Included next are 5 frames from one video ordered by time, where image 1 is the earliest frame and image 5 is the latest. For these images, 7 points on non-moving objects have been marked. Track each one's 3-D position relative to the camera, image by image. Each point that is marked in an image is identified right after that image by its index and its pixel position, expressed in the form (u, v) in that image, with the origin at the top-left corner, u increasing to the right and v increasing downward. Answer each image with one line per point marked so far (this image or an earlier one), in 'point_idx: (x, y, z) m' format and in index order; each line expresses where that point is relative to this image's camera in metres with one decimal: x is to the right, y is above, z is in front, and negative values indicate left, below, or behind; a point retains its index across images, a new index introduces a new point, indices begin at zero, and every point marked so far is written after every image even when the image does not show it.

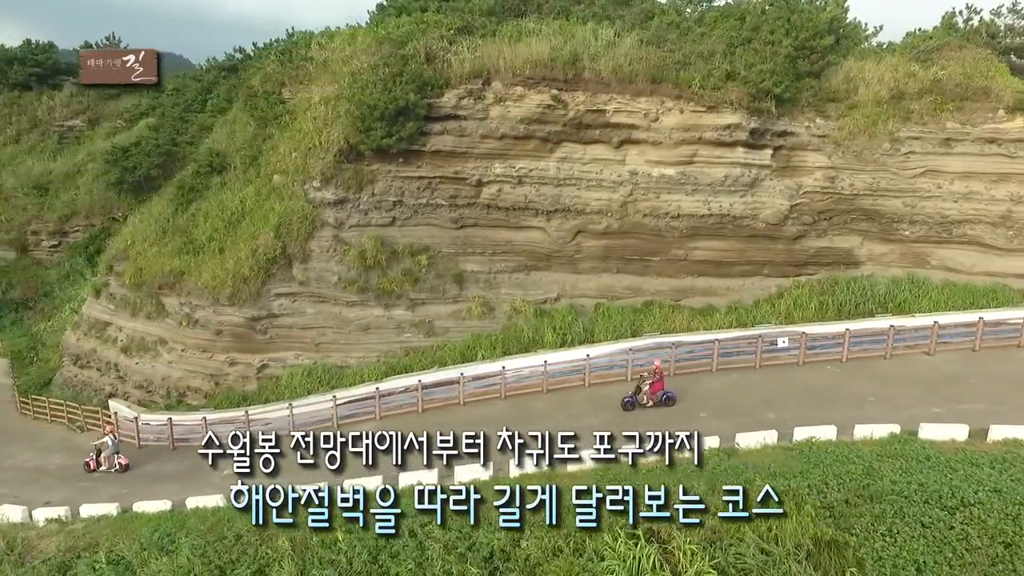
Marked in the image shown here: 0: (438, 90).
0: (-1.5, +4.0, +12.7) m
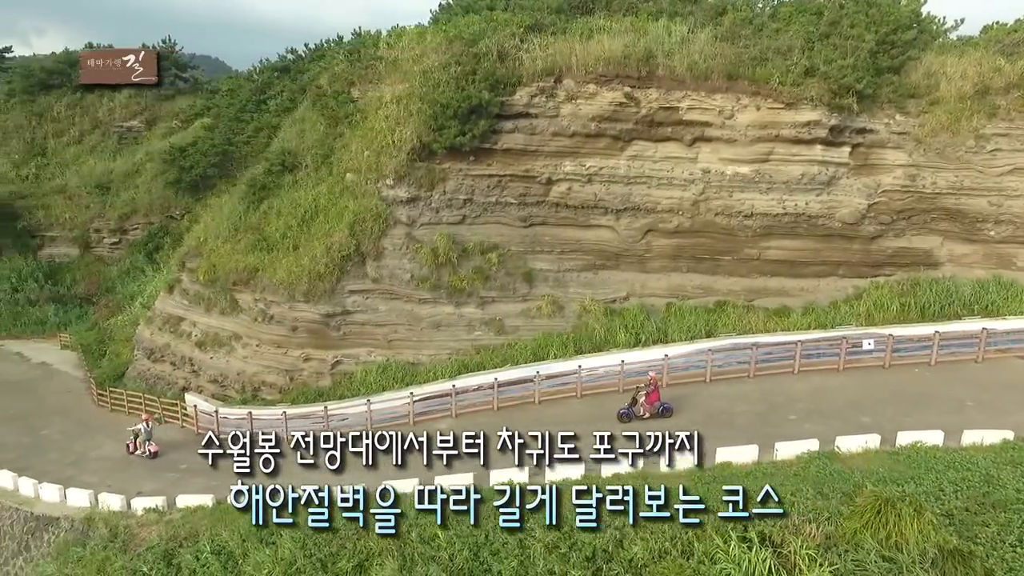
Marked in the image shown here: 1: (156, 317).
0: (0.0, +4.0, +12.7) m
1: (-8.5, -0.7, +15.1) m
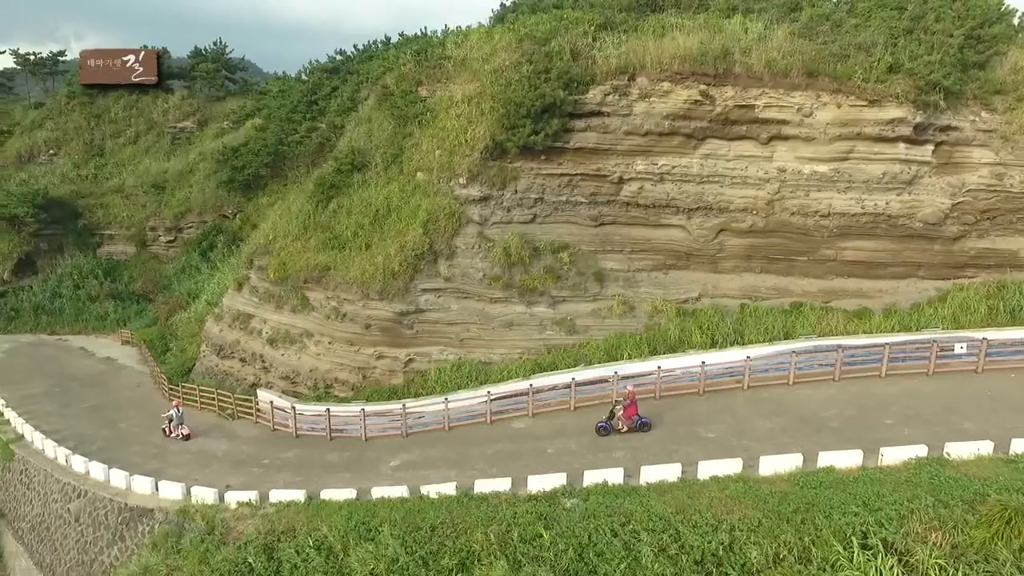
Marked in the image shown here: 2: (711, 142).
0: (+1.5, +4.1, +12.6) m
1: (-7.0, -0.6, +15.3) m
2: (+4.0, +3.0, +12.8) m
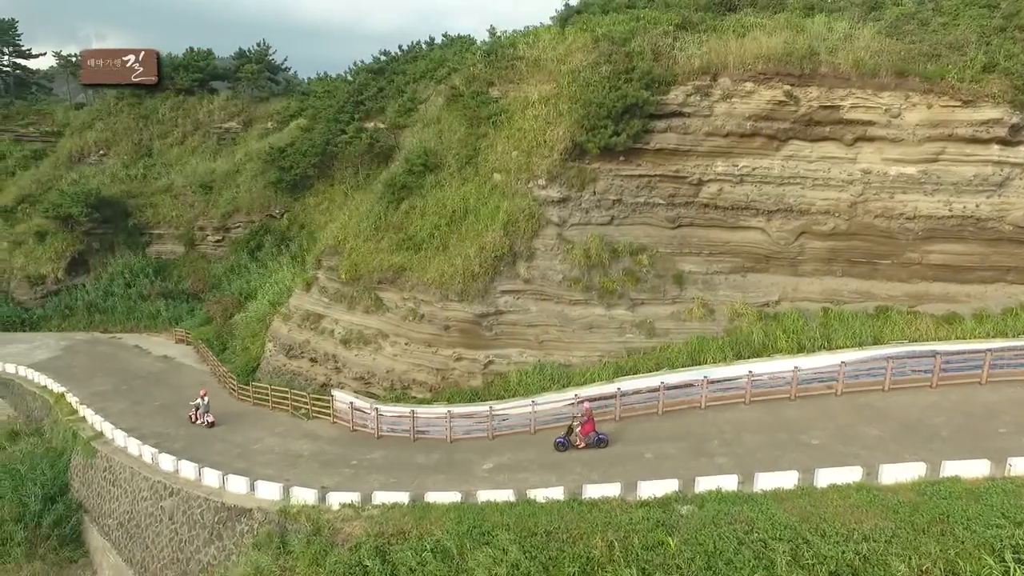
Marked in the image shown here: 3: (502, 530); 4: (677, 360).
0: (+3.1, +4.0, +12.5) m
1: (-5.4, -0.6, +15.4) m
2: (+5.6, +2.9, +12.6) m
3: (-0.2, -3.1, +8.0) m
4: (+3.2, -1.4, +12.1) m
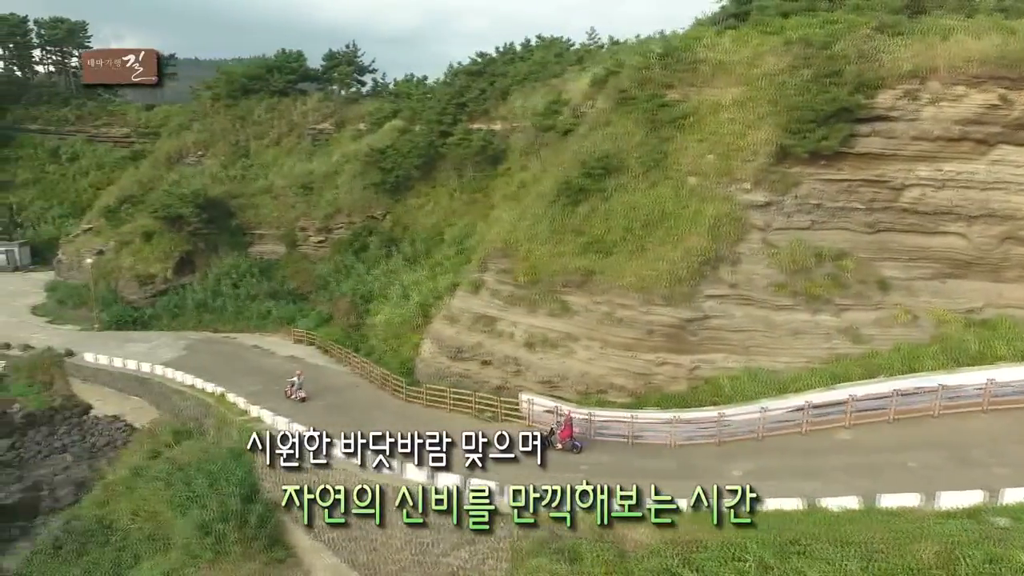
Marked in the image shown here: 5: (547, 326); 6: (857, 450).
0: (+7.1, +3.9, +12.4) m
1: (-1.3, -0.7, +15.4) m
2: (+9.7, +2.8, +12.4) m
3: (+3.7, -3.1, +7.9) m
4: (+7.2, -1.5, +11.9) m
5: (+0.8, -0.8, +13.7) m
6: (+5.6, -2.6, +10.2) m
